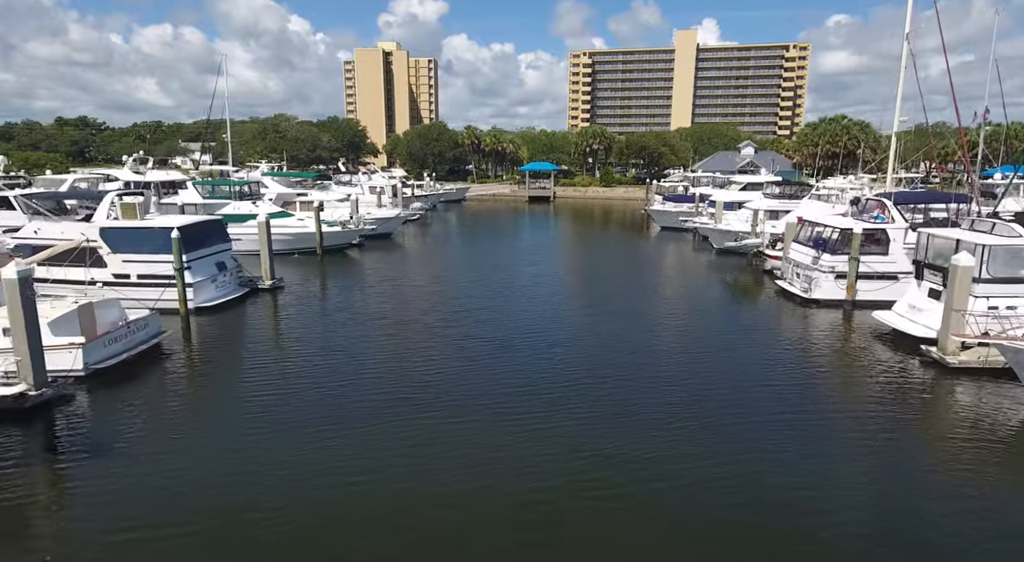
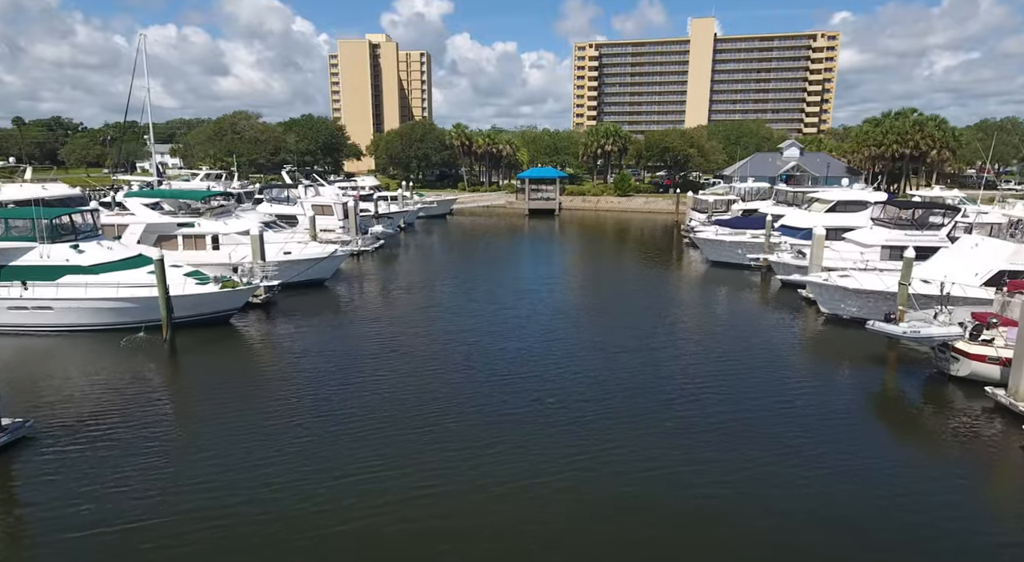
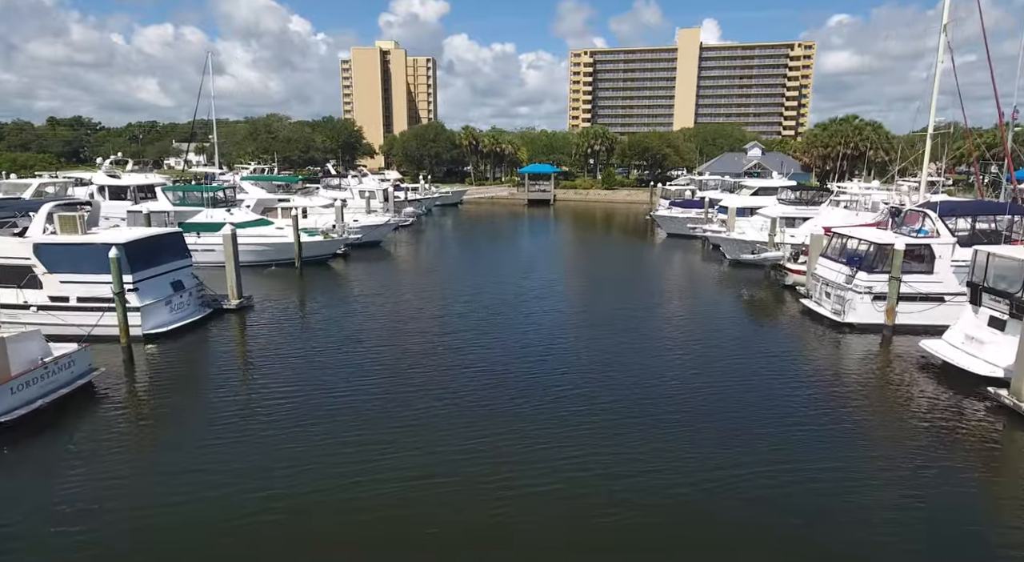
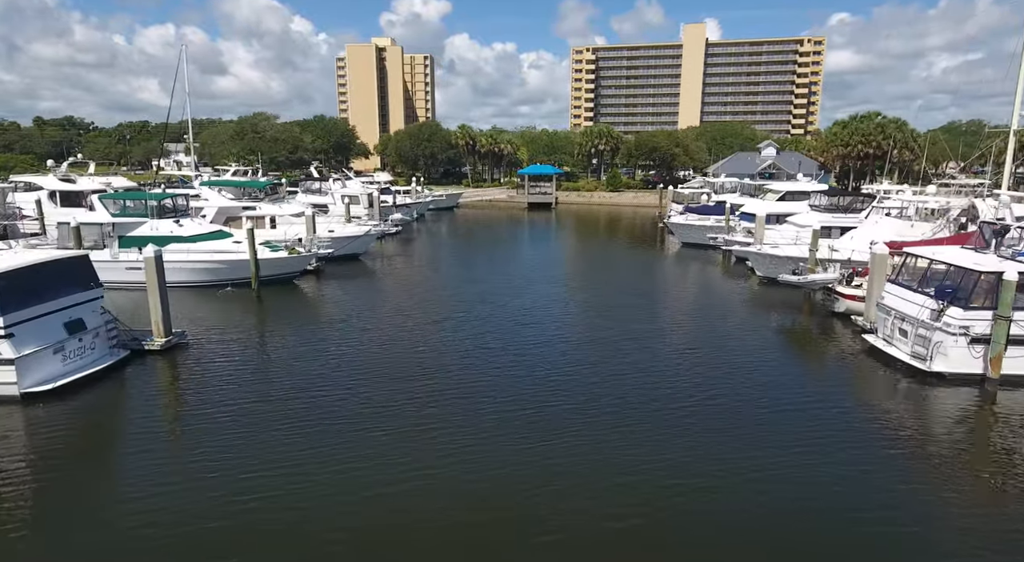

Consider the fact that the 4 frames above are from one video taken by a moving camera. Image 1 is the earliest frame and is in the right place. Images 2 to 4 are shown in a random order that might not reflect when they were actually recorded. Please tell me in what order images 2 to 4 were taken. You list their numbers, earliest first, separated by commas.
3, 4, 2
